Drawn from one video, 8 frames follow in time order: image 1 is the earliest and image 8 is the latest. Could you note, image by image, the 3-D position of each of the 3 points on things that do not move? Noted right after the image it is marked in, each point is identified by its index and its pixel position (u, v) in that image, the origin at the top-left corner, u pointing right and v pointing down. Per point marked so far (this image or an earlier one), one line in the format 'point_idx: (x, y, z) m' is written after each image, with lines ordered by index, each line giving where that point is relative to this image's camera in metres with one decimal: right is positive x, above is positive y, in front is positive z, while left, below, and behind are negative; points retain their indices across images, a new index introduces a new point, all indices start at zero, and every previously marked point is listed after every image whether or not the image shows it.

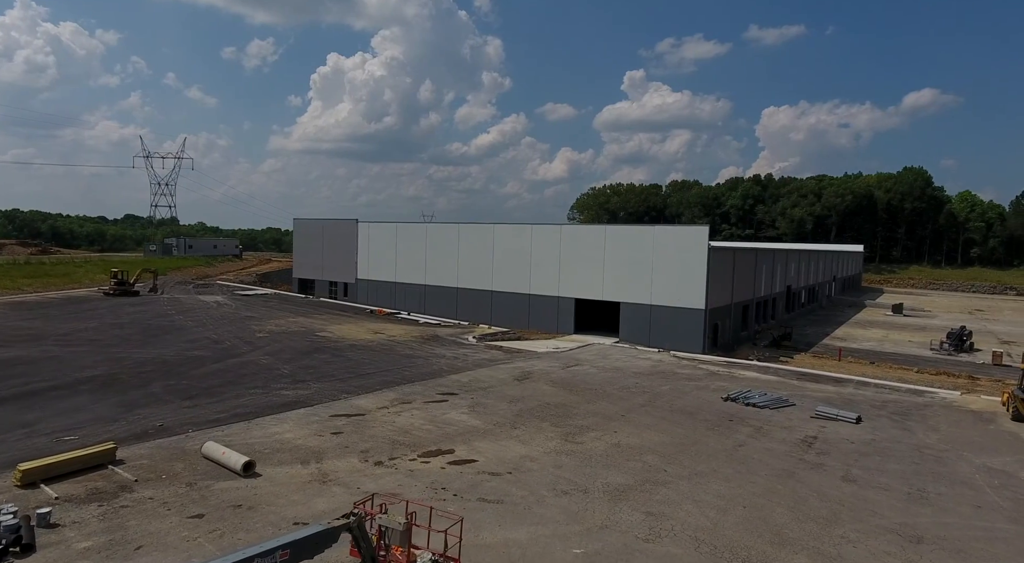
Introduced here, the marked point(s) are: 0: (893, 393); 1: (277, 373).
0: (+11.4, -3.3, +19.6) m
1: (-6.2, -2.4, +17.1) m
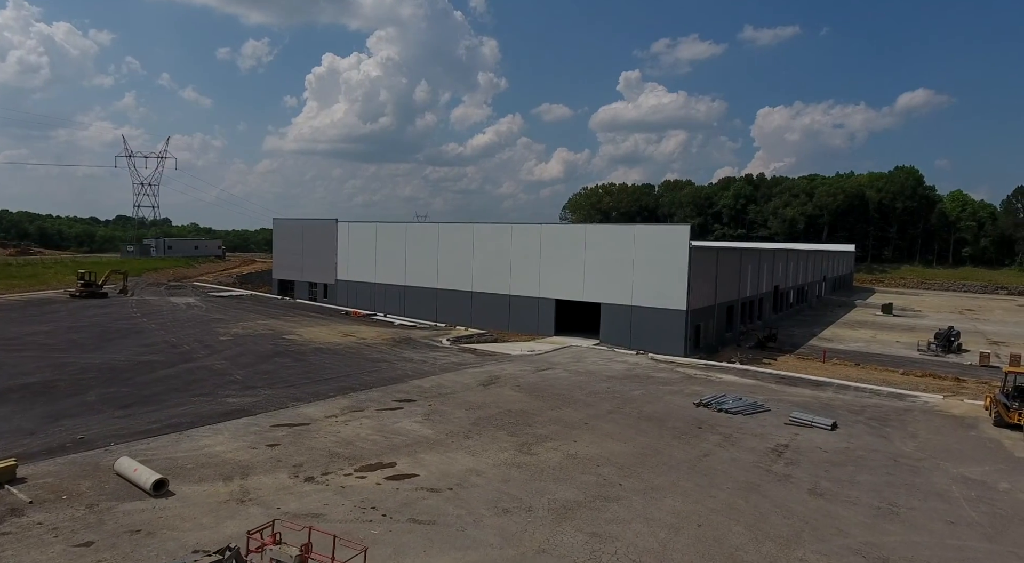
0: (+10.5, -3.3, +19.0) m
1: (-7.1, -2.4, +16.4) m
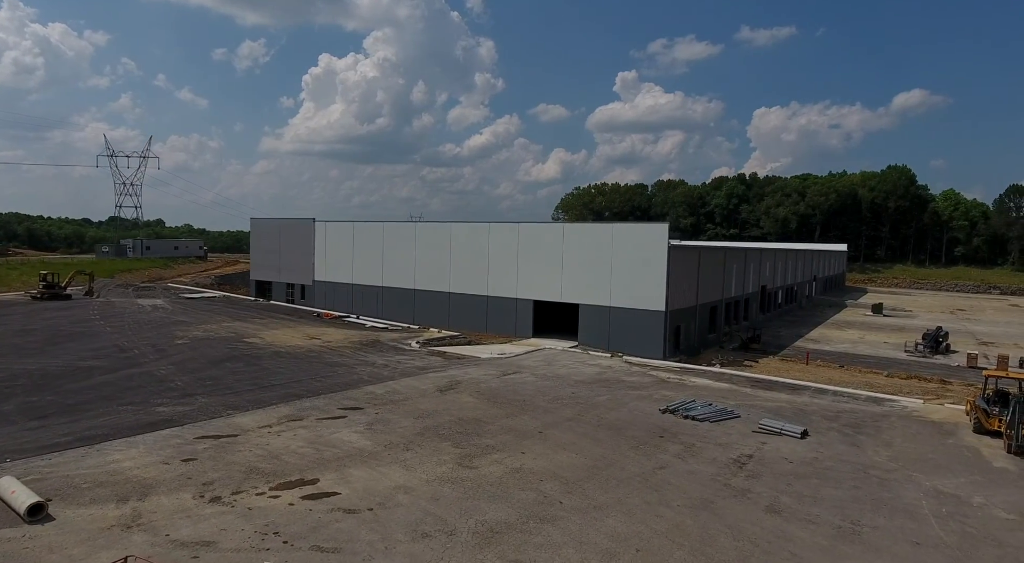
0: (+9.4, -3.3, +18.2) m
1: (-8.2, -2.5, +15.5) m
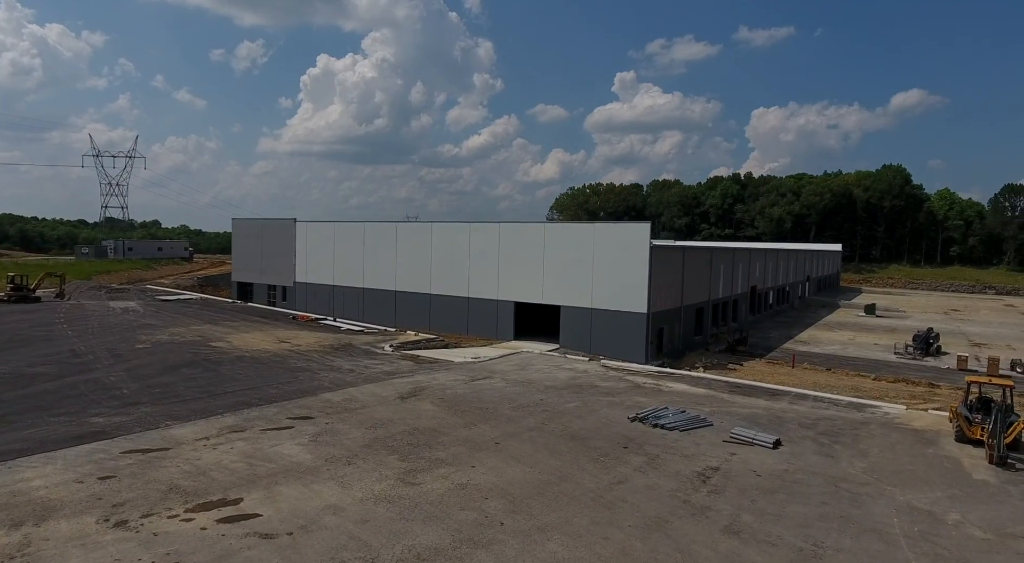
0: (+8.5, -3.4, +17.5) m
1: (-9.0, -2.5, +14.8) m
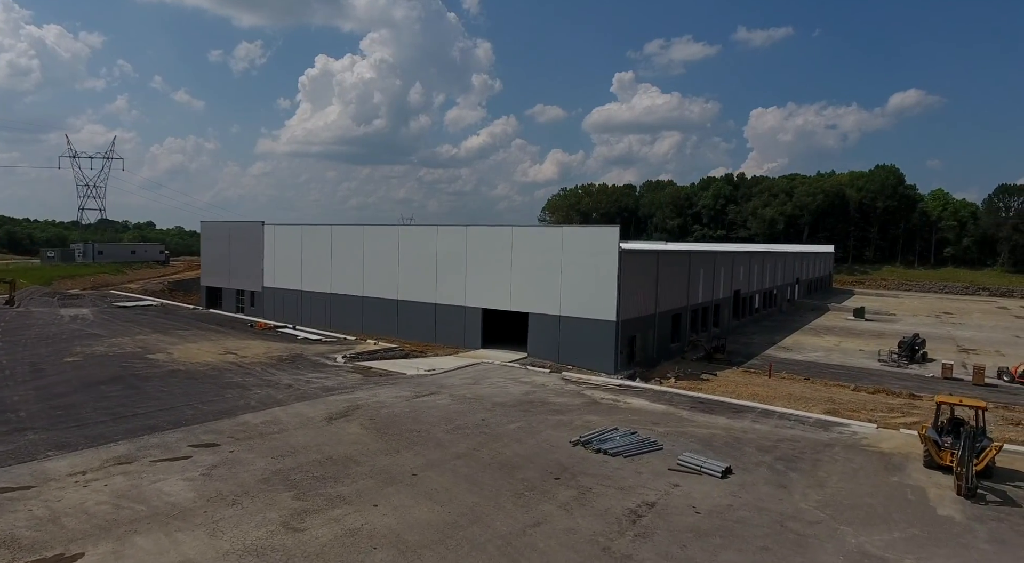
0: (+7.1, -3.6, +16.3) m
1: (-10.5, -2.8, +13.5) m
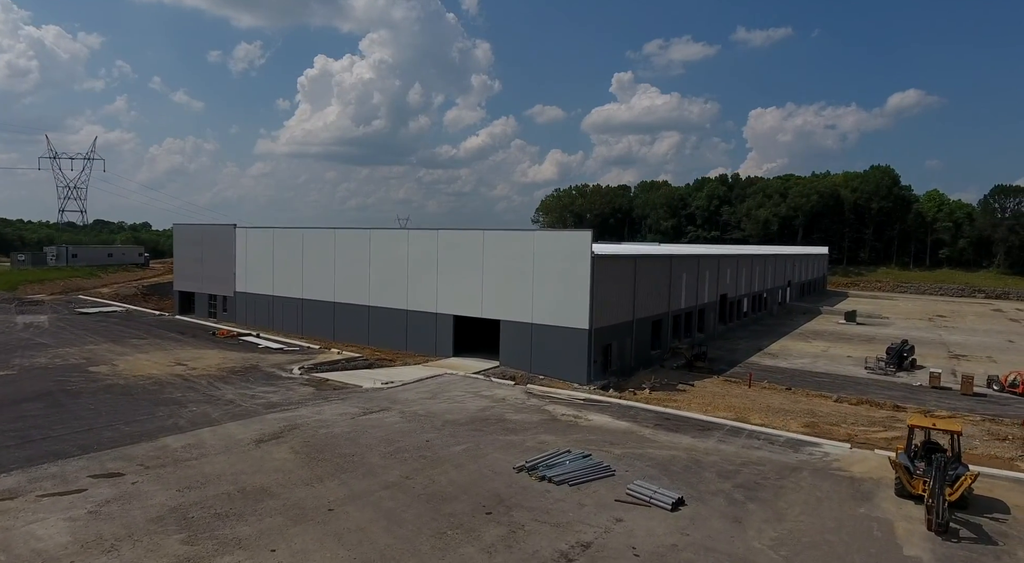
0: (+5.9, -3.8, +15.2) m
1: (-11.7, -3.1, +12.5) m
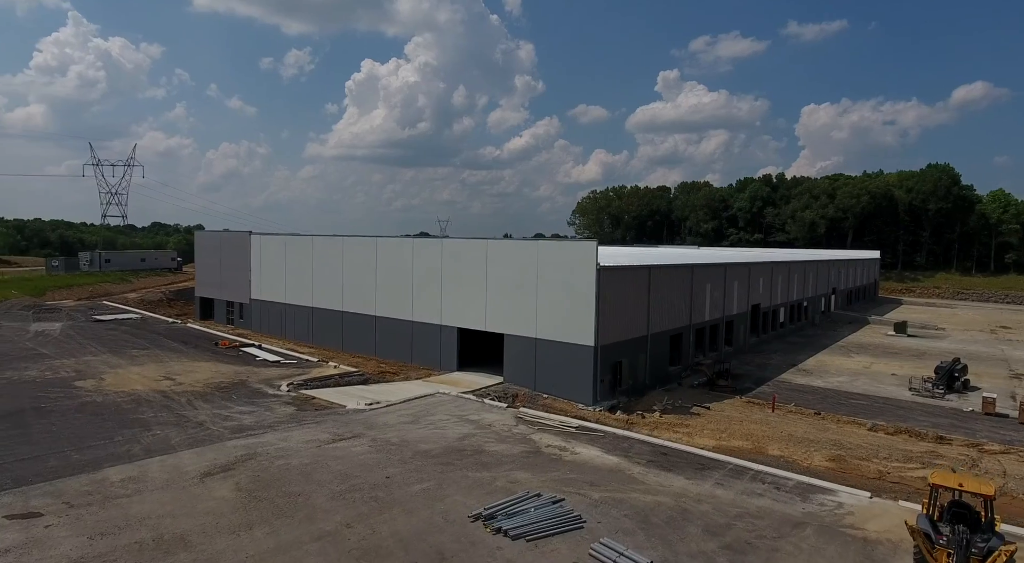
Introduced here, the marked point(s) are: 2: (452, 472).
0: (+5.3, -4.3, +13.5) m
1: (-12.4, -3.5, +11.9) m
2: (-1.3, -4.0, +13.8) m
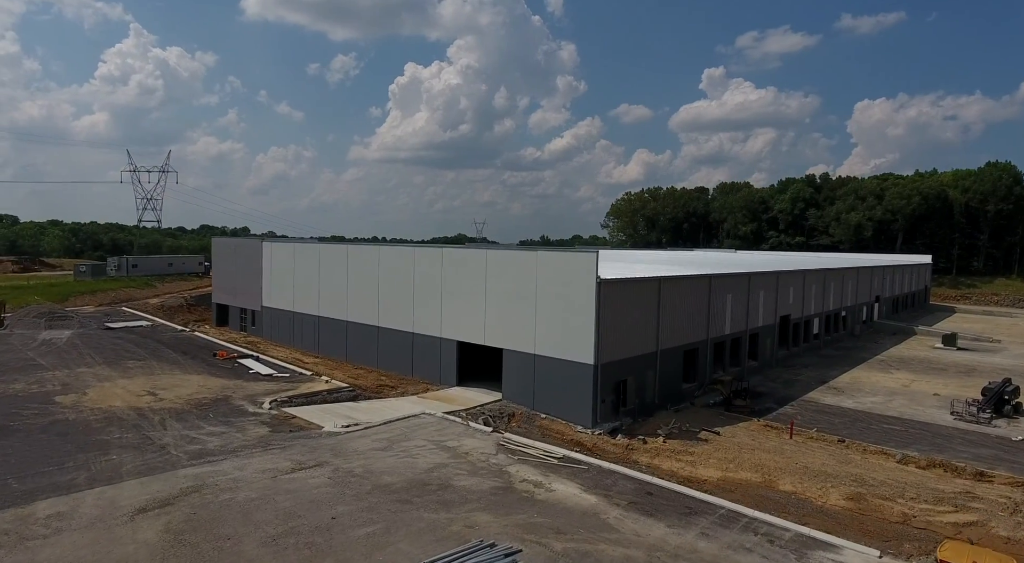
0: (+4.5, -4.8, +11.9) m
1: (-13.3, -3.8, +11.4) m
2: (-2.0, -4.4, +12.6) m
